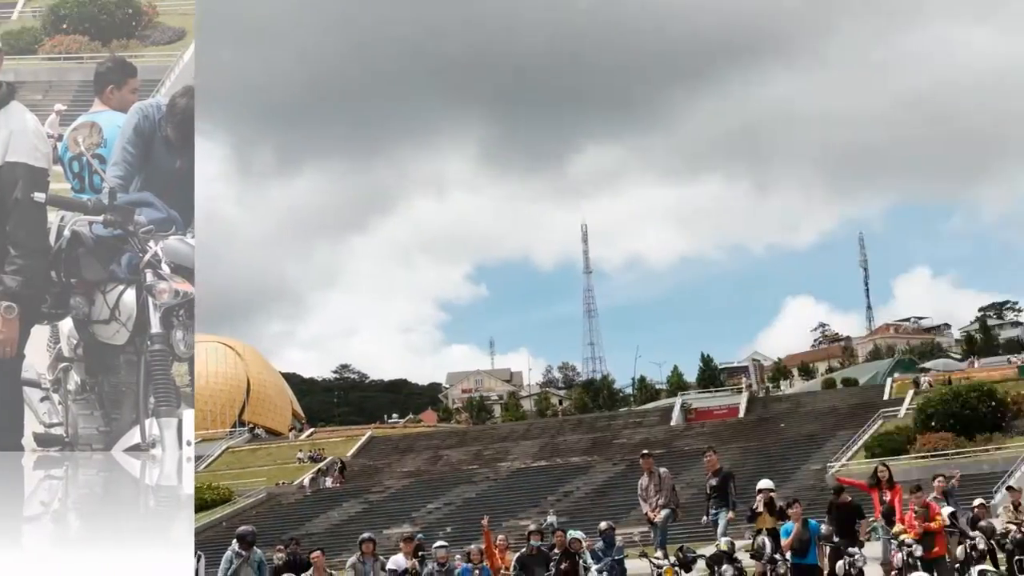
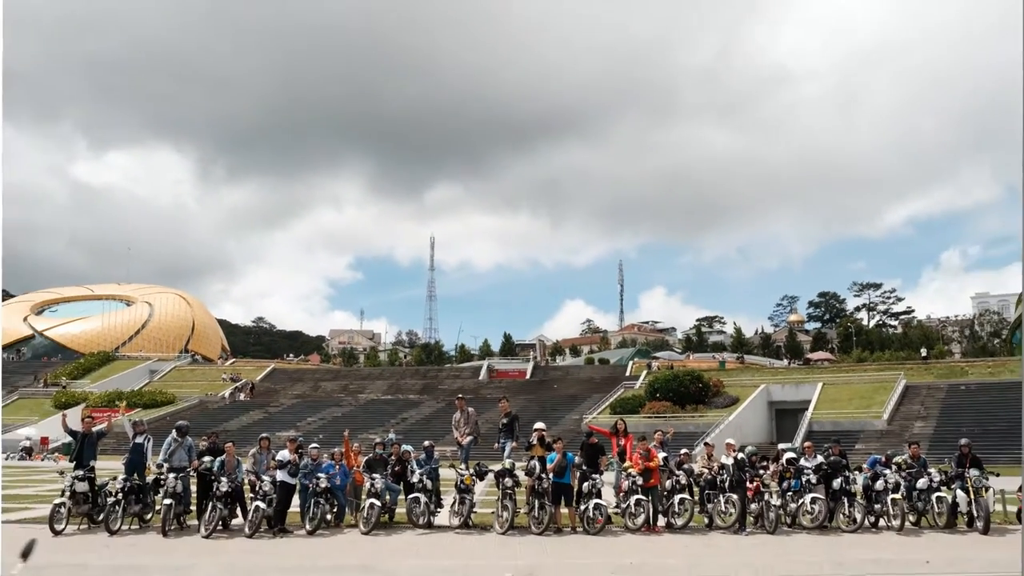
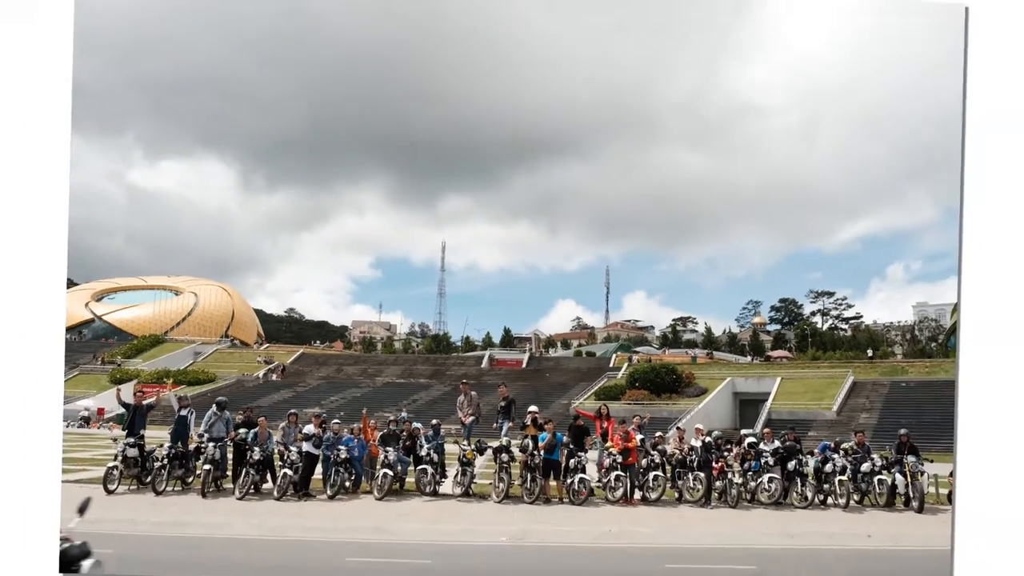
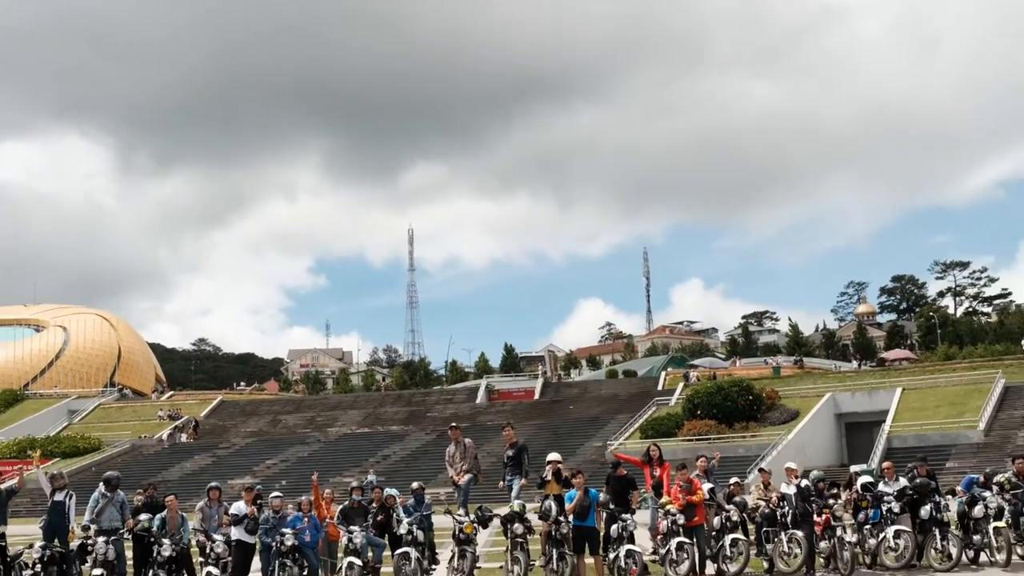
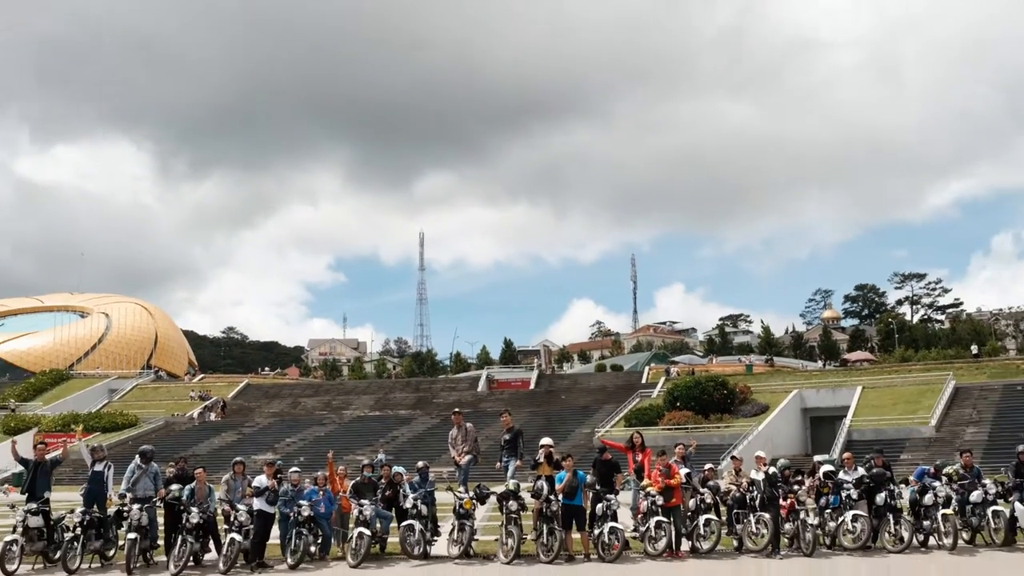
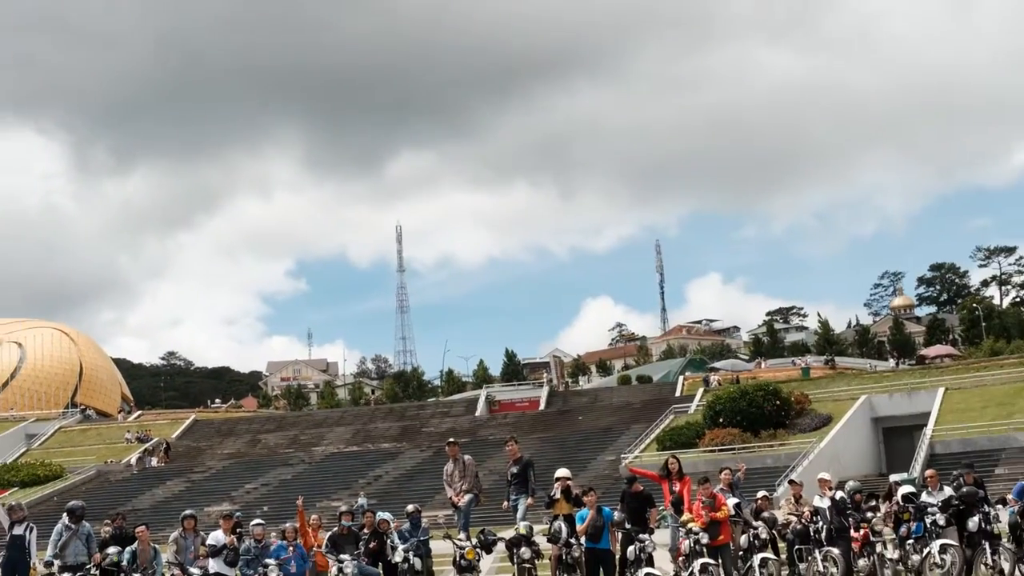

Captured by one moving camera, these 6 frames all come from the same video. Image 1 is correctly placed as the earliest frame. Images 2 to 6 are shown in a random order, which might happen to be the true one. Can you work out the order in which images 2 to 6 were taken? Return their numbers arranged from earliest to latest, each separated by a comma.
6, 4, 5, 2, 3
